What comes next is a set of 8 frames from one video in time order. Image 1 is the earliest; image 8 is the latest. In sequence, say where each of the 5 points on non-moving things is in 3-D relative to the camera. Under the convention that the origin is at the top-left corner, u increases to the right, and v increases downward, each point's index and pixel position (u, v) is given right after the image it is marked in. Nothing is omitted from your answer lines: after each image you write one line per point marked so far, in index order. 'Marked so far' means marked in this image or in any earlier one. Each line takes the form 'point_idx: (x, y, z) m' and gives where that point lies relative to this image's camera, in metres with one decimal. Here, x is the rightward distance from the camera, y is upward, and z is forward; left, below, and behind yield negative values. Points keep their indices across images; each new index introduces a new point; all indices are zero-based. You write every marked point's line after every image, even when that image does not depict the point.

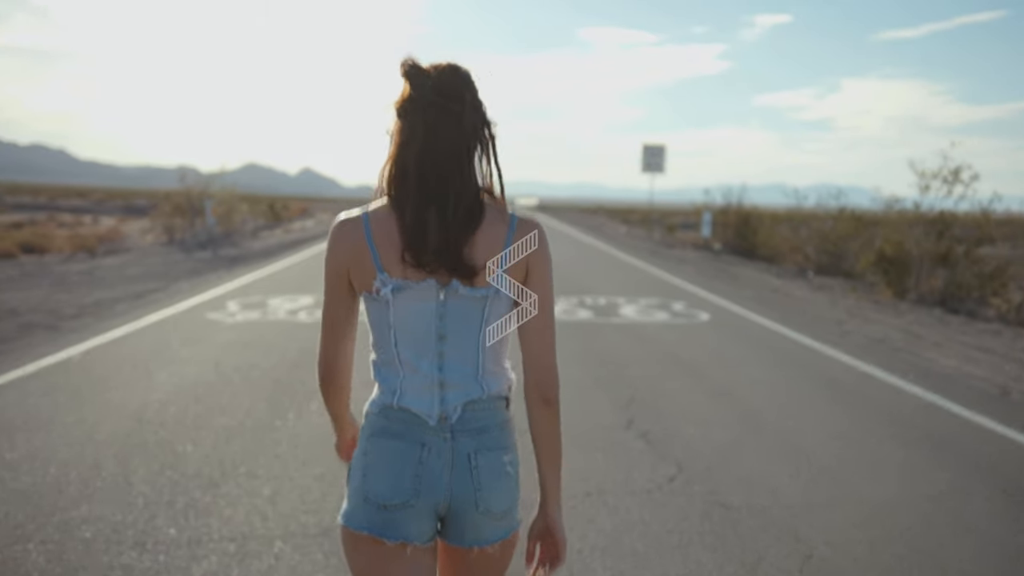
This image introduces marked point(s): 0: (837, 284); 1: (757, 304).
0: (+5.5, +0.1, +19.8) m
1: (+3.1, -0.2, +15.0) m
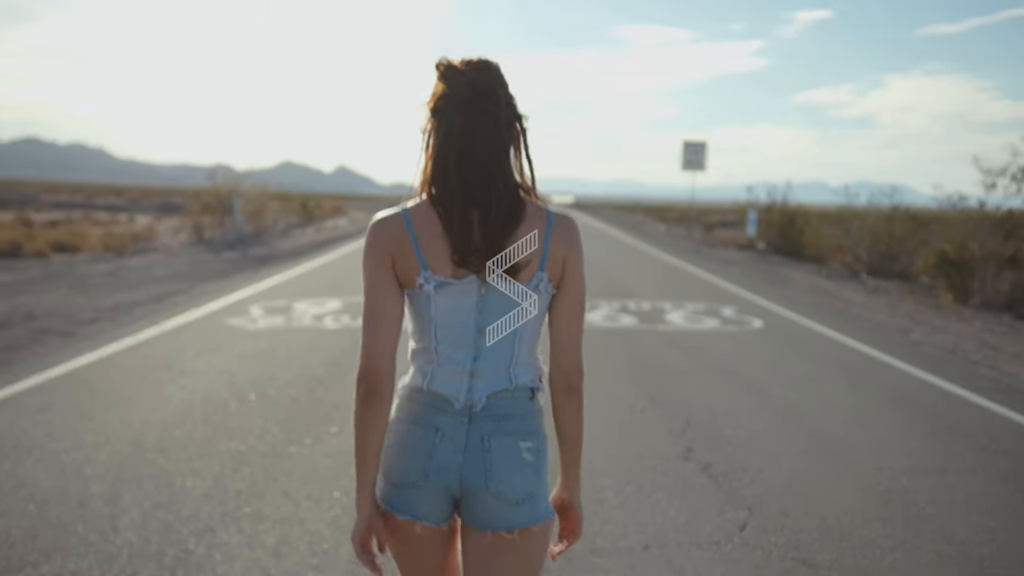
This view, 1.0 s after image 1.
0: (+6.1, 0.0, +18.8) m
1: (+3.6, -0.2, +14.1) m
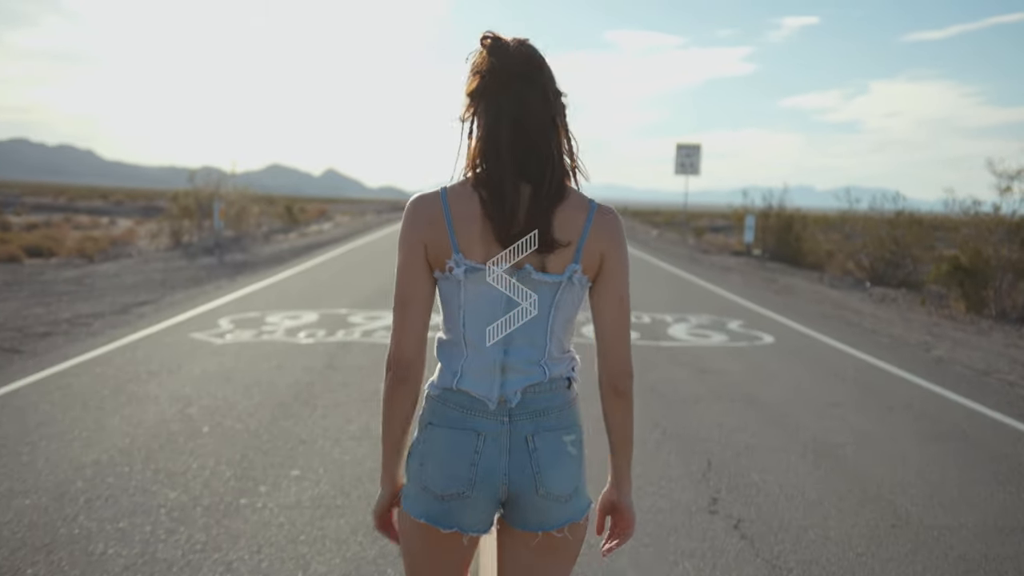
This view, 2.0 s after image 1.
0: (+5.9, -0.1, +17.9) m
1: (+3.5, -0.4, +13.2) m
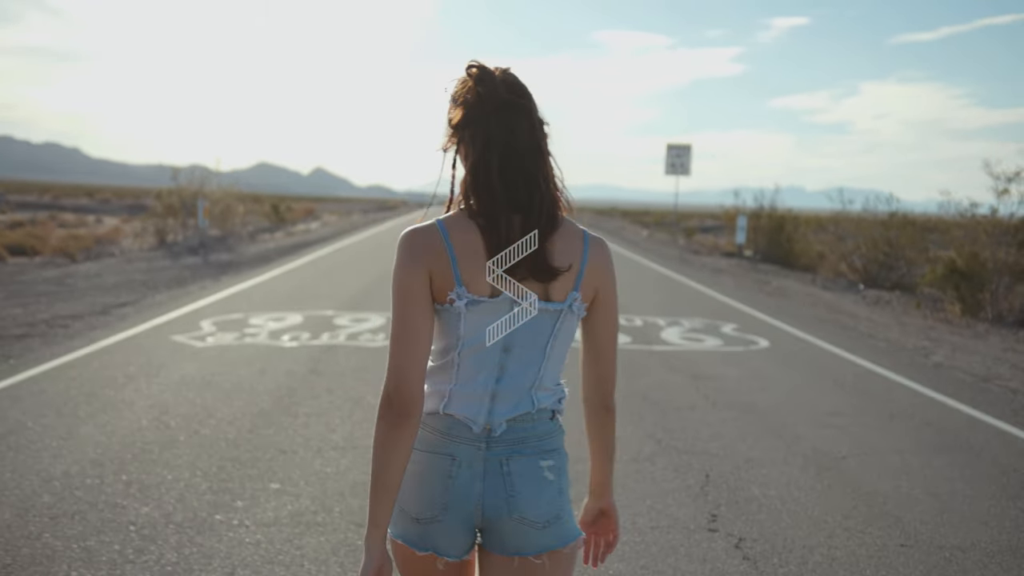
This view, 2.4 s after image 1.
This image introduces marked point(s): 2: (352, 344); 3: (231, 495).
0: (+5.8, -0.2, +17.7) m
1: (+3.4, -0.4, +13.0) m
2: (-1.4, -0.5, +10.6) m
3: (-1.3, -0.9, +5.3) m
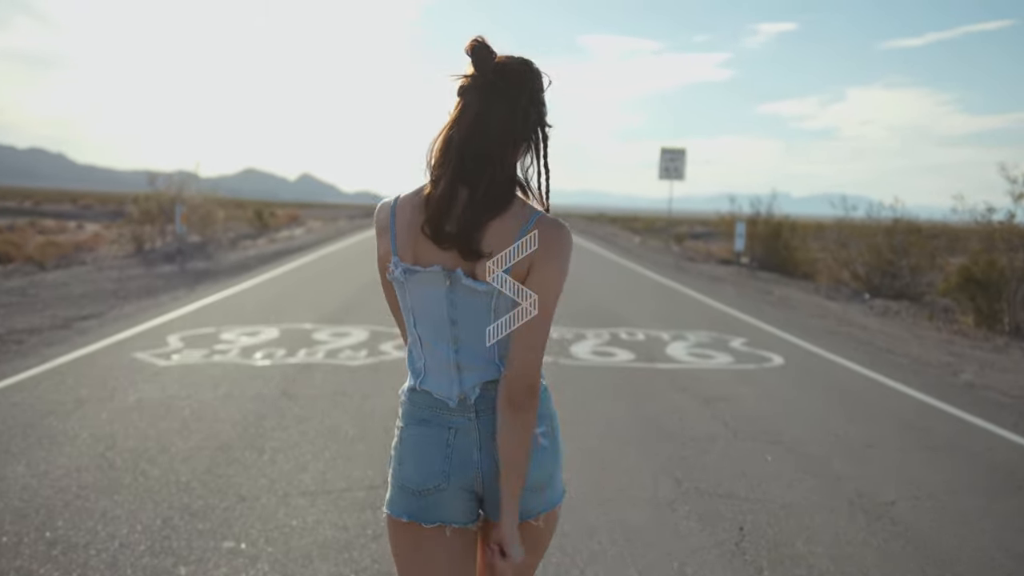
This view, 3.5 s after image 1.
0: (+5.6, -0.3, +16.9) m
1: (+3.3, -0.5, +12.1) m
2: (-1.5, -0.6, +9.7) m
3: (-1.3, -1.0, +4.4) m
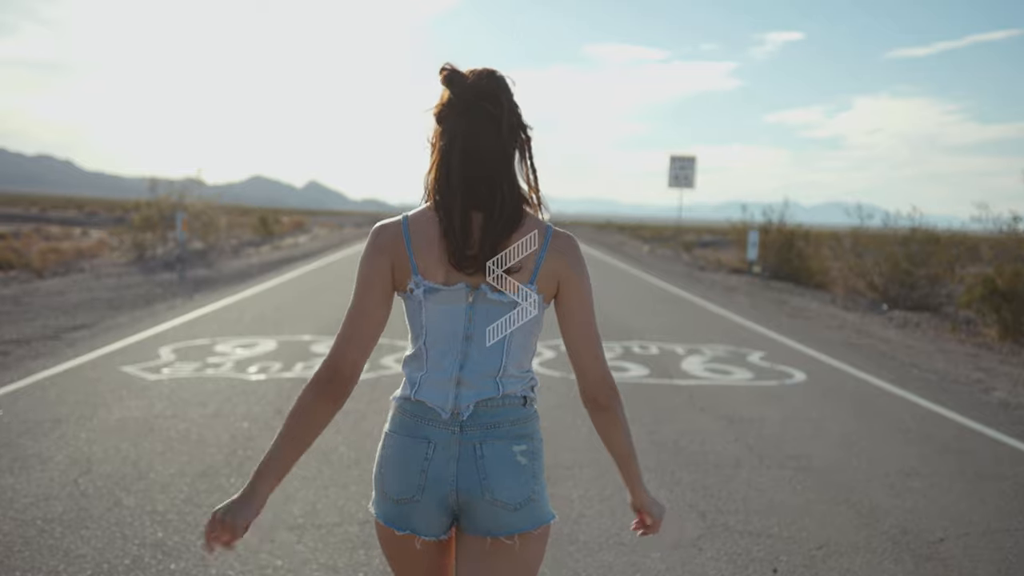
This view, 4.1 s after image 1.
0: (+5.7, -0.5, +16.3) m
1: (+3.4, -0.6, +11.6) m
2: (-1.4, -0.7, +9.2) m
3: (-1.2, -1.1, +3.9) m
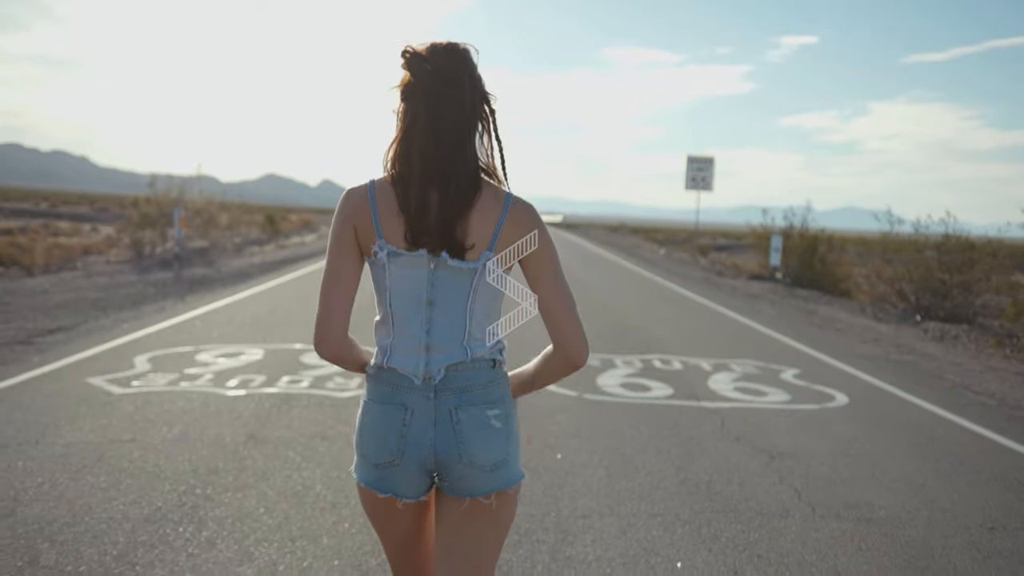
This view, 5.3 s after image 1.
0: (+5.9, -0.6, +15.3) m
1: (+3.5, -0.7, +10.6) m
2: (-1.4, -0.7, +8.2) m
3: (-1.2, -1.1, +3.0) m
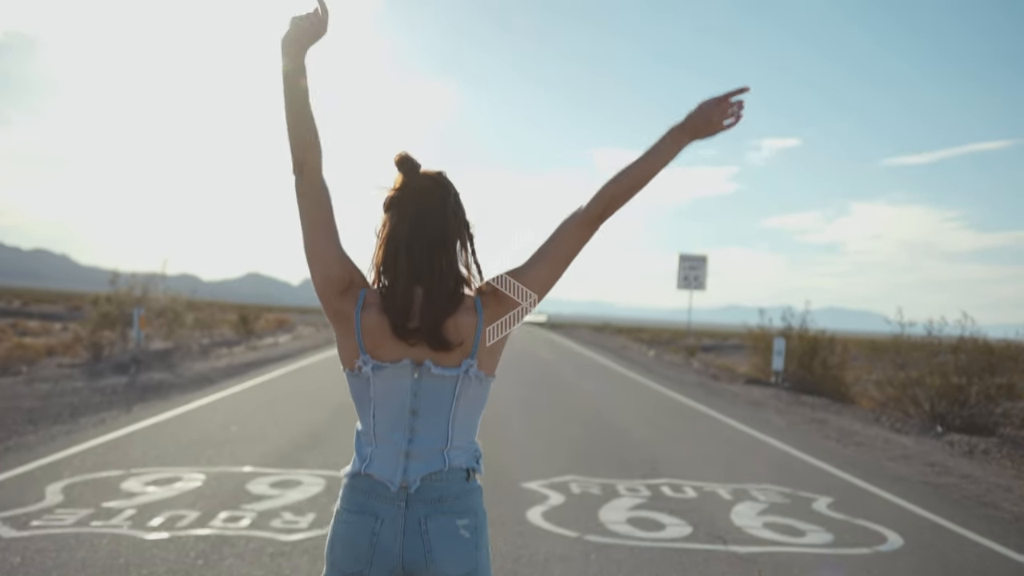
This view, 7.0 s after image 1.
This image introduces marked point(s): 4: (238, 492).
0: (+5.7, -1.9, +13.9) m
1: (+3.3, -1.6, +9.2) m
2: (-1.4, -1.4, +6.7) m
3: (-1.2, -1.3, +1.5) m
4: (-1.9, -1.4, +8.1) m
